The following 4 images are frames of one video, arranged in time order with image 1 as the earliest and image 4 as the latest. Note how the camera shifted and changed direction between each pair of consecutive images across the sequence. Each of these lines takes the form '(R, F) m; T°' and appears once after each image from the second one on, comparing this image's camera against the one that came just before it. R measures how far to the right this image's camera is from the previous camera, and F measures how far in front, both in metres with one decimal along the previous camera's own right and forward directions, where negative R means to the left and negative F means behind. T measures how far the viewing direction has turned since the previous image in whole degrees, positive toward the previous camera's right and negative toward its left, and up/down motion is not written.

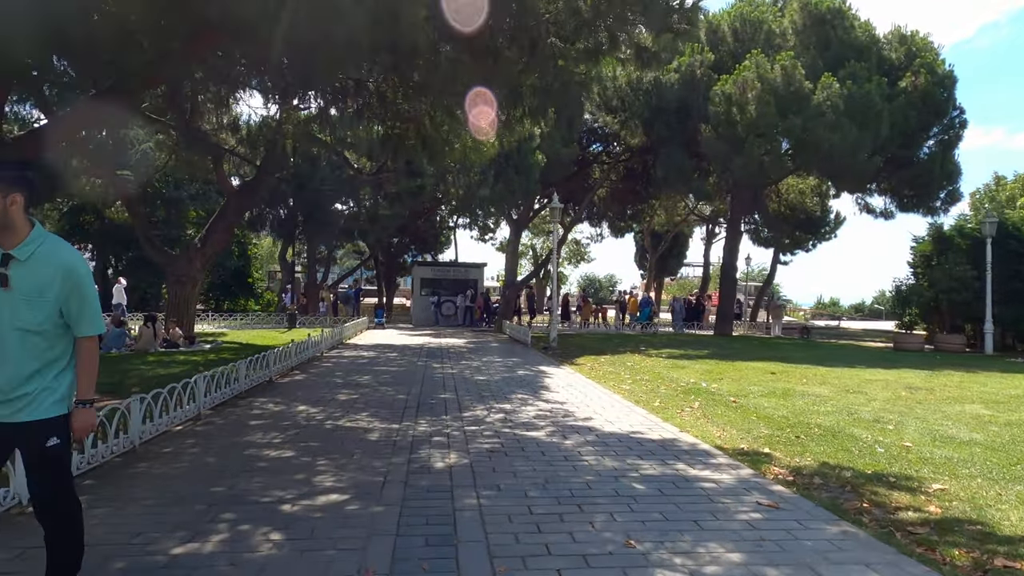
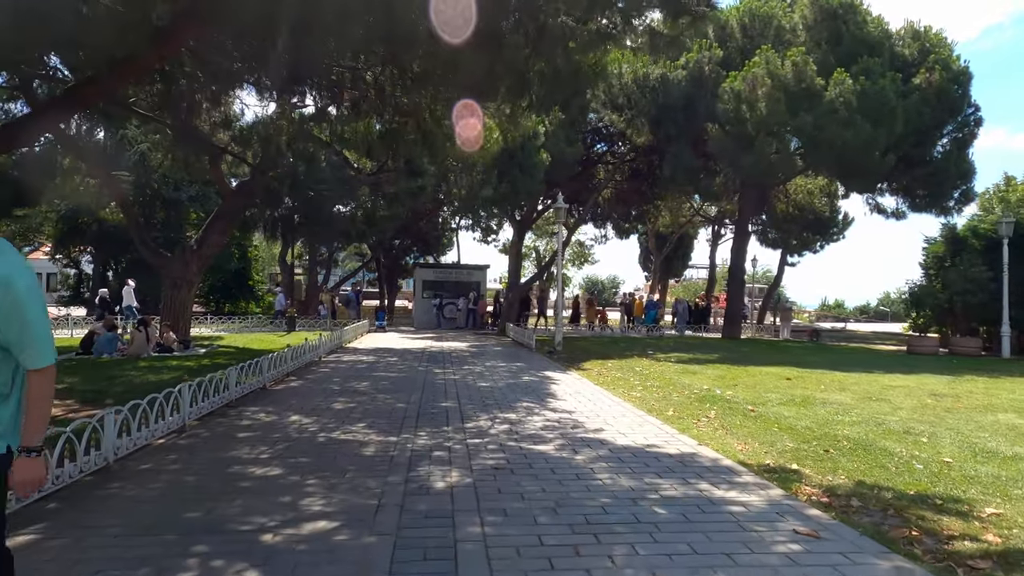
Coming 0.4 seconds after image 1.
(0.0, +0.5) m; 0°
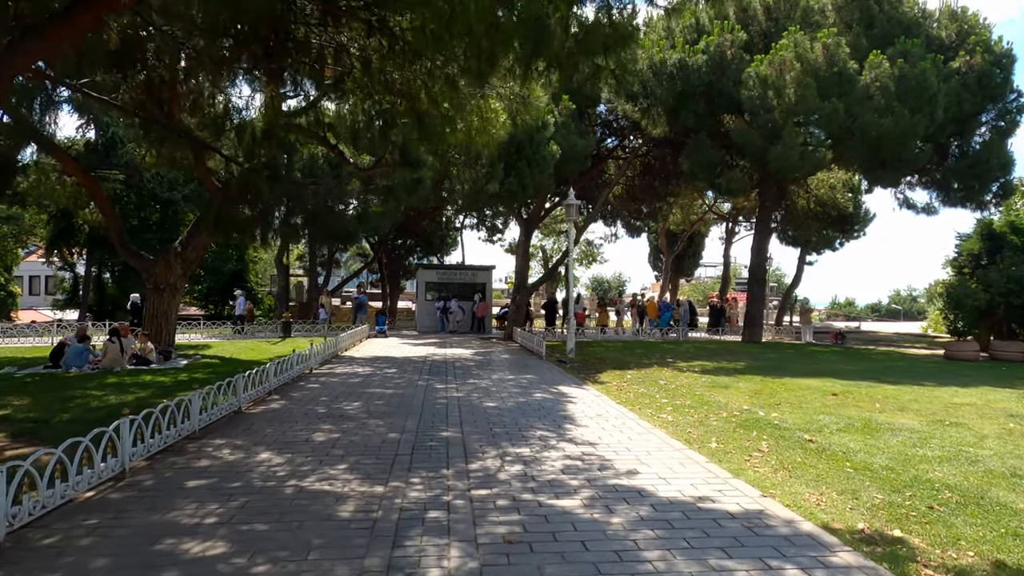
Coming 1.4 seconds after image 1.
(-0.1, +1.4) m; 0°
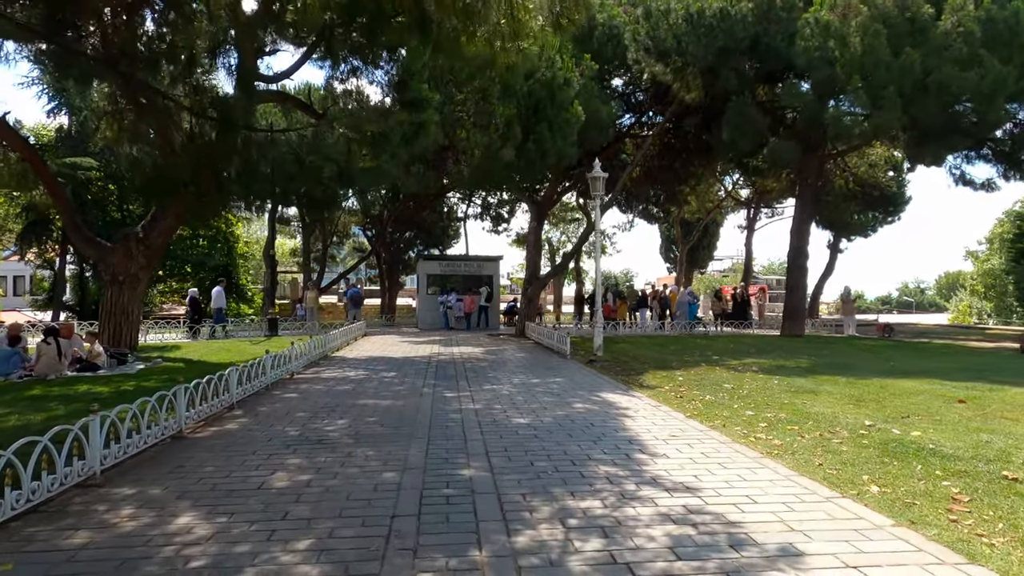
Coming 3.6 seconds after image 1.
(-0.4, +2.6) m; 0°
